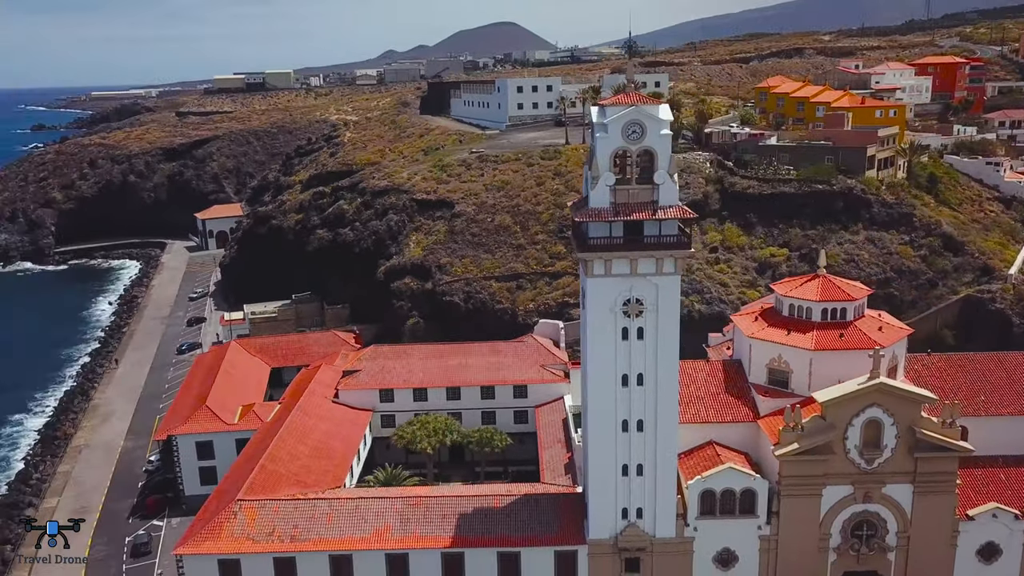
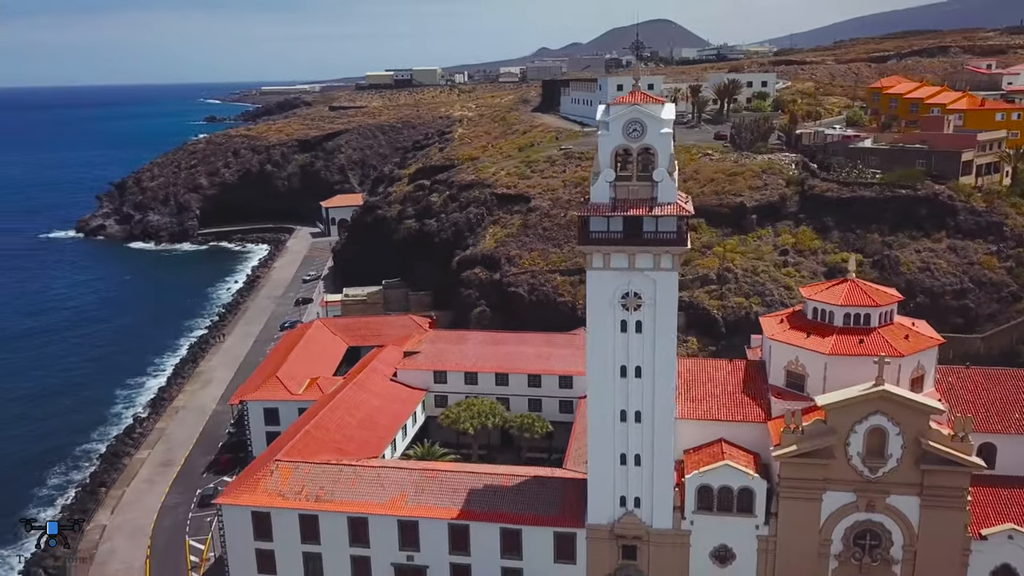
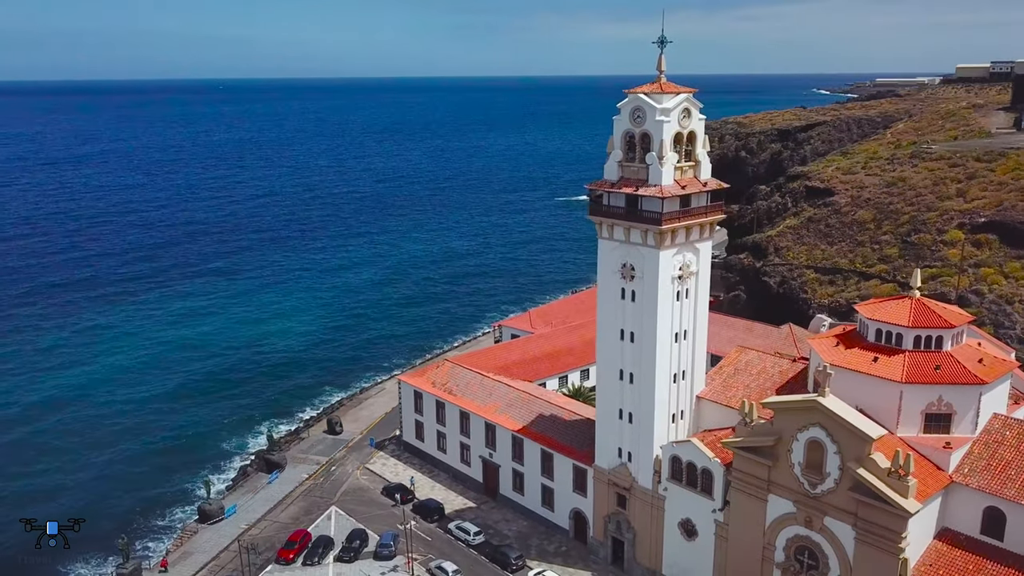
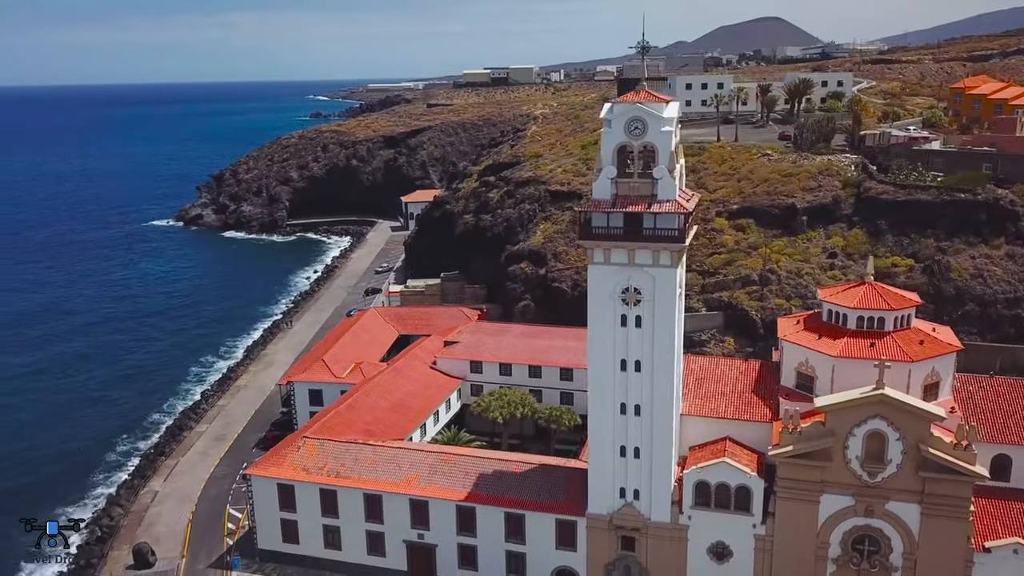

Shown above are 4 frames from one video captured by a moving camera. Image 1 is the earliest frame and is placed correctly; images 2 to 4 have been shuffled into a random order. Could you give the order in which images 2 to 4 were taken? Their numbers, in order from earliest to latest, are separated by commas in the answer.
2, 4, 3
